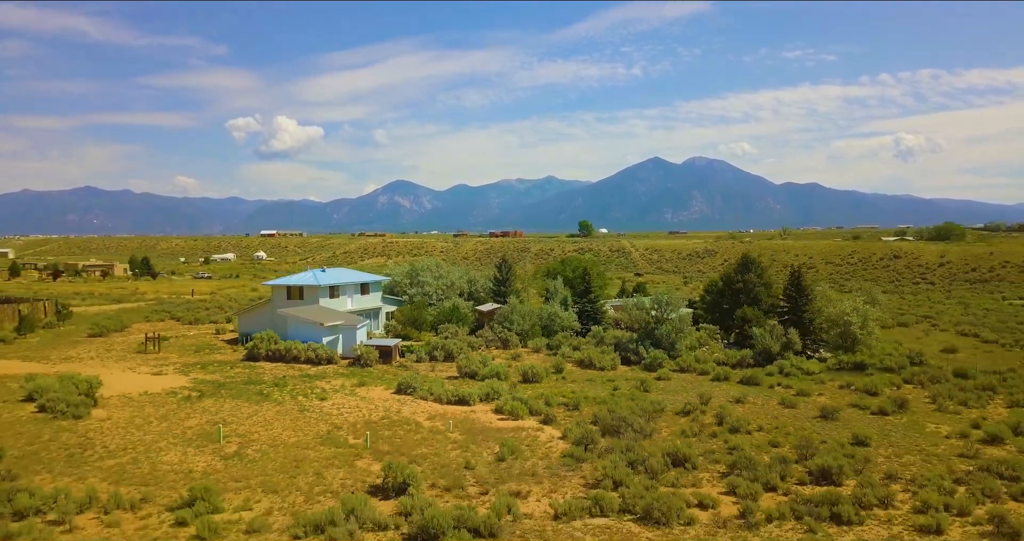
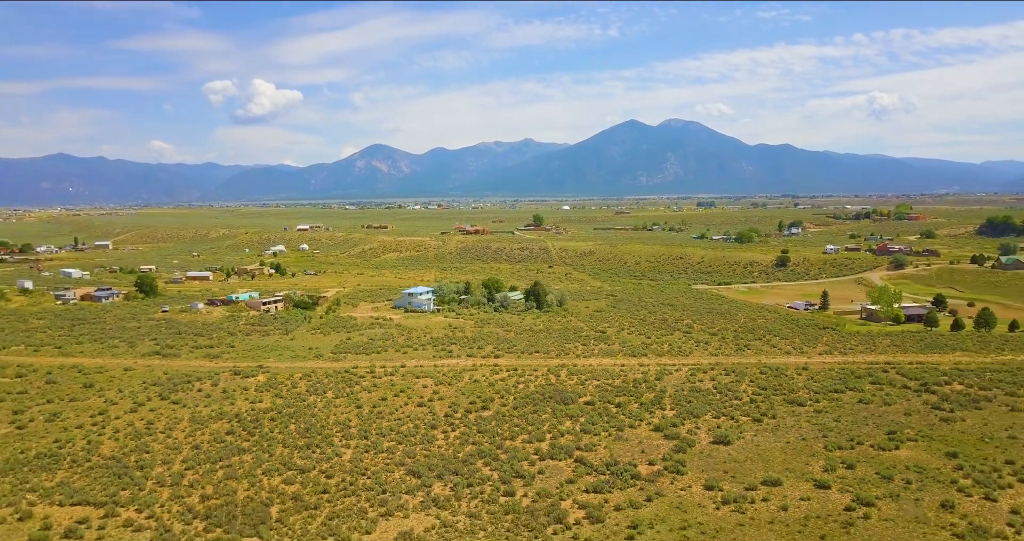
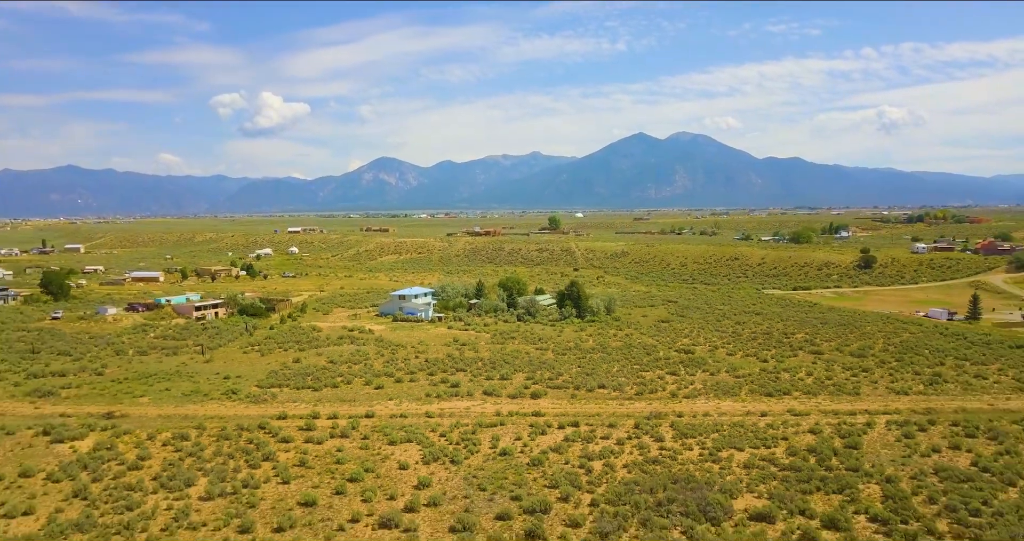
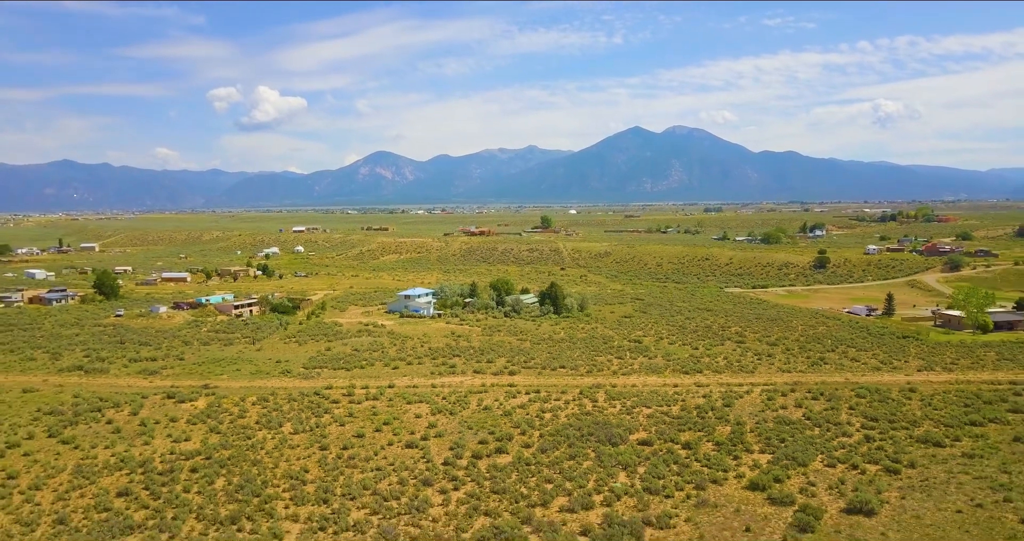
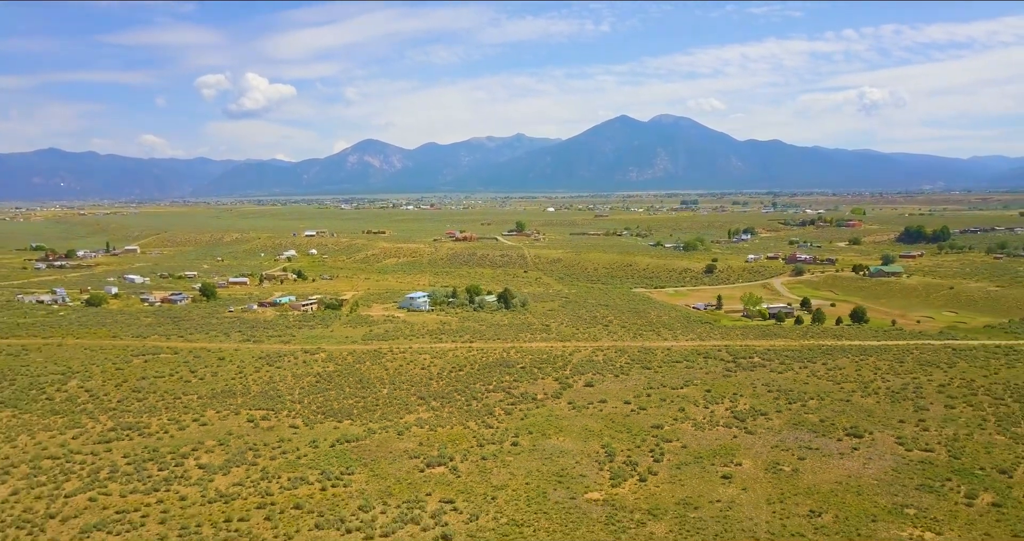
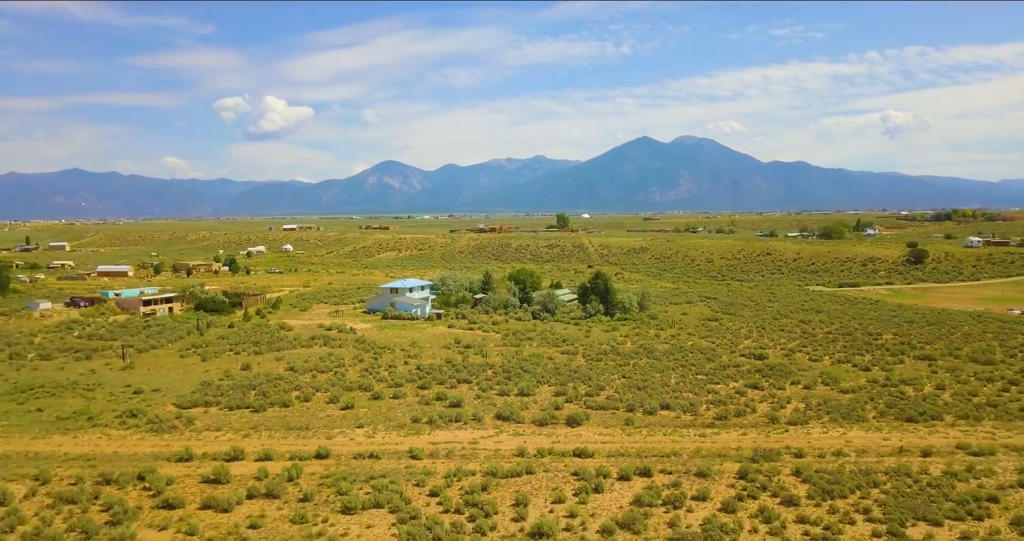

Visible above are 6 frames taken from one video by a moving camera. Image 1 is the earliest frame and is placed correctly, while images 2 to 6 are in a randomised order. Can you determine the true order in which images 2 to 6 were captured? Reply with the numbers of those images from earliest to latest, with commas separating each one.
6, 3, 4, 2, 5
